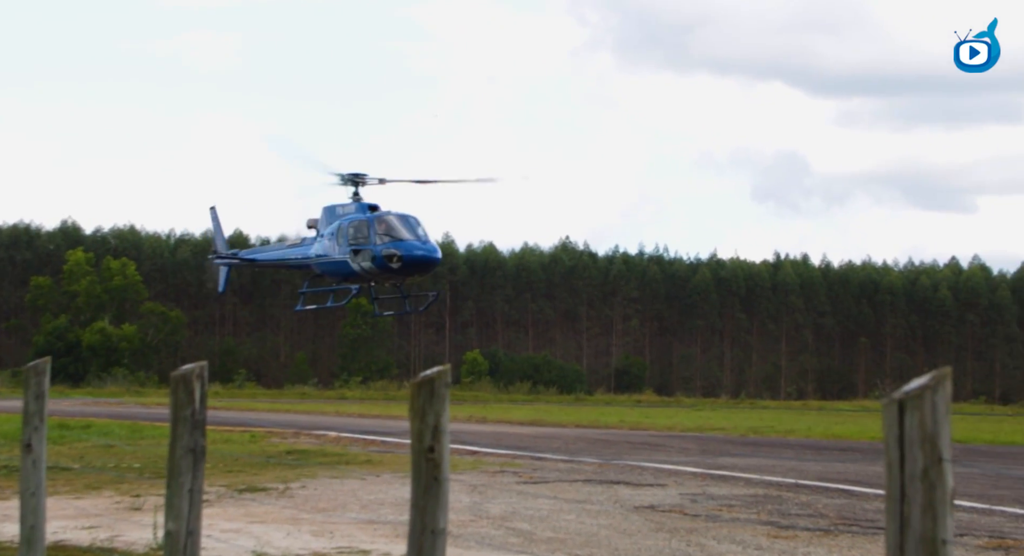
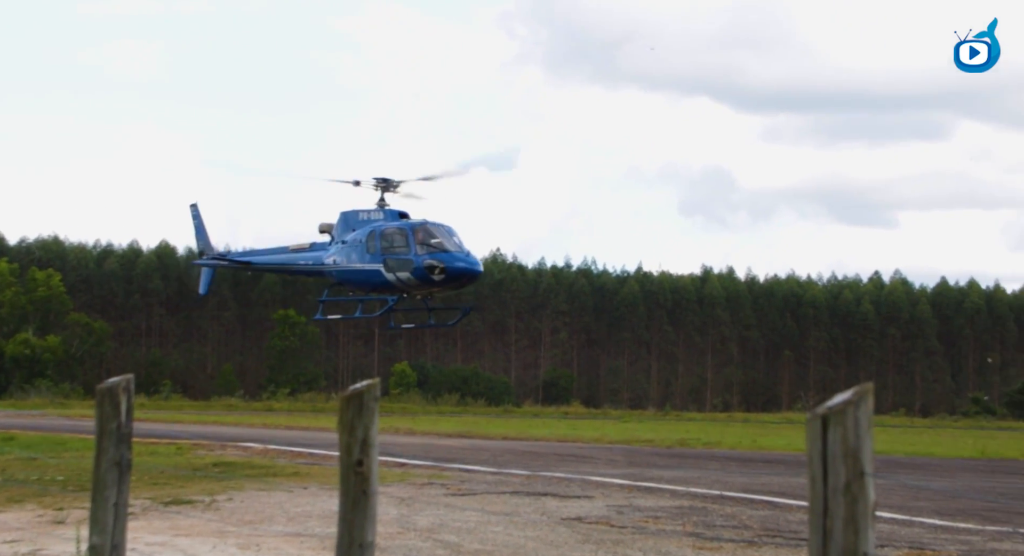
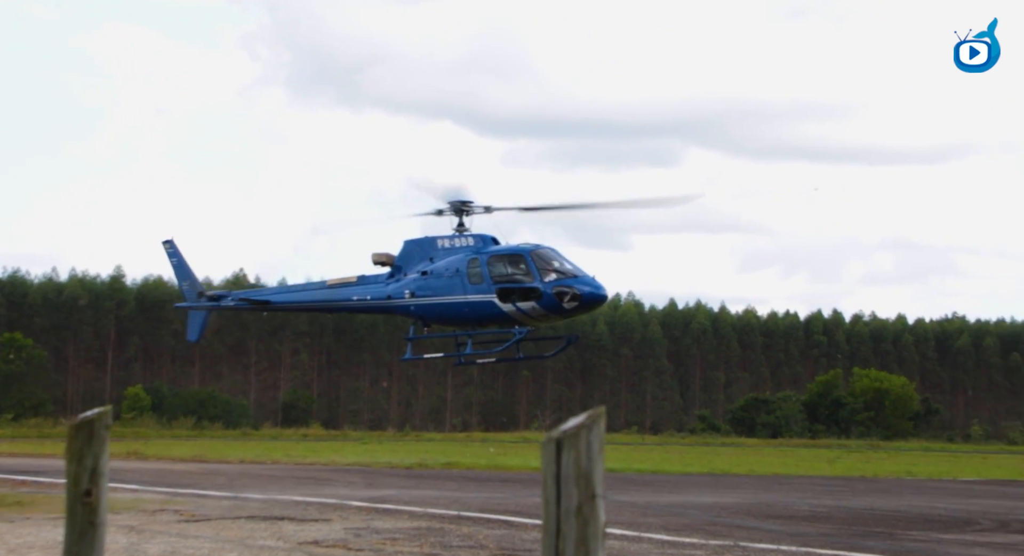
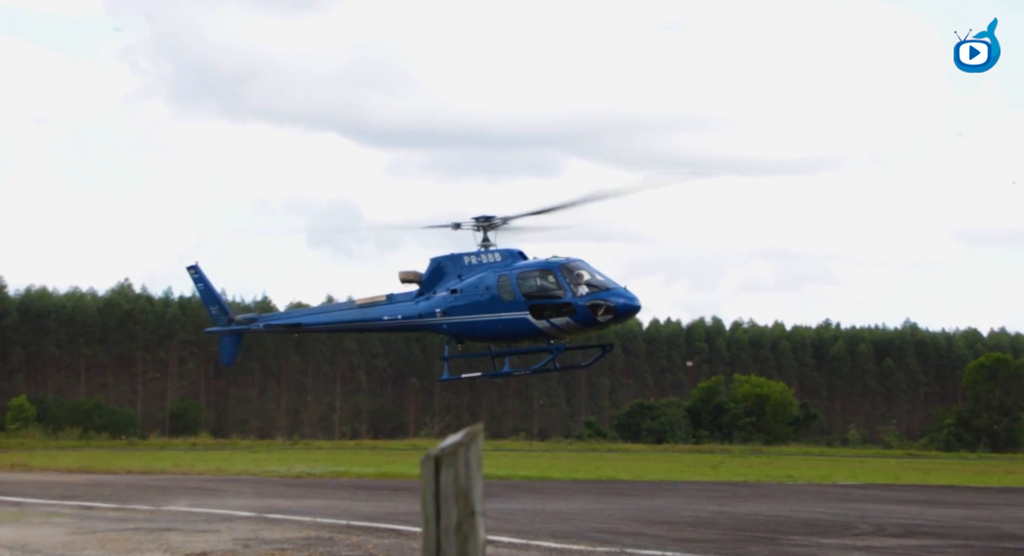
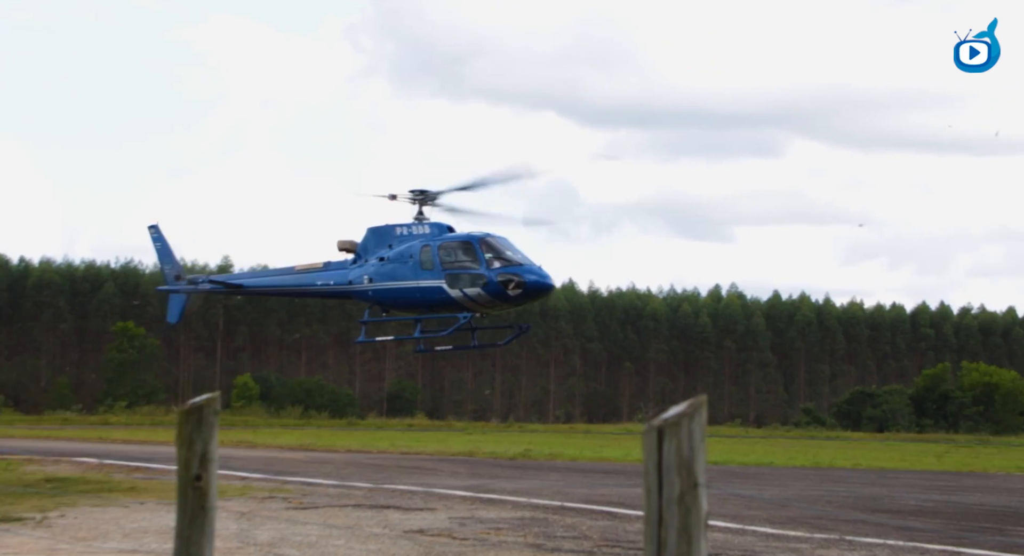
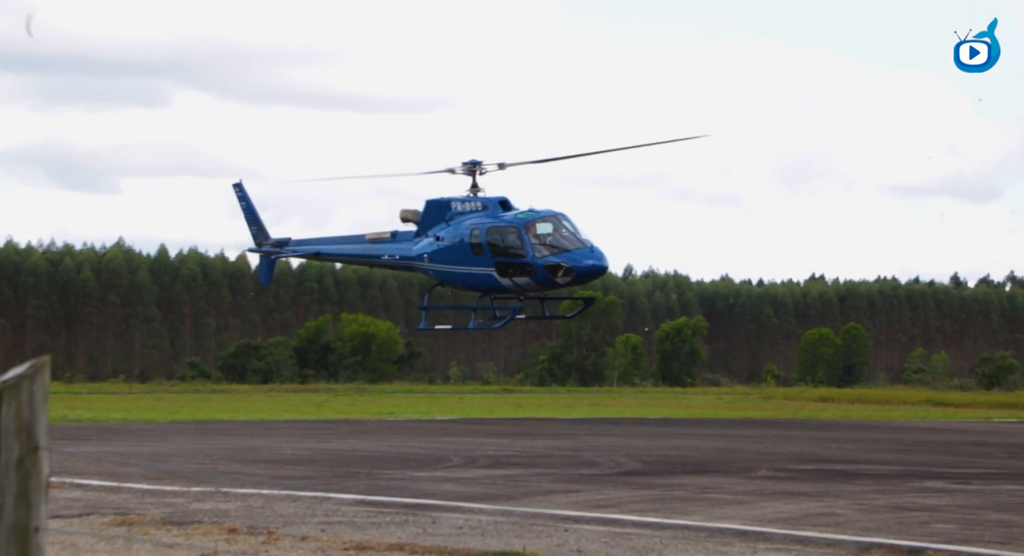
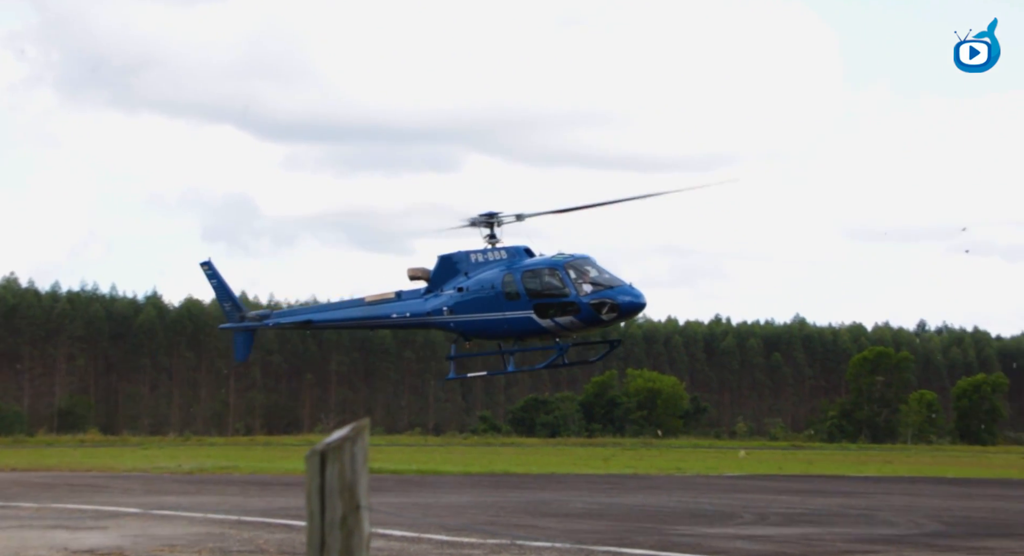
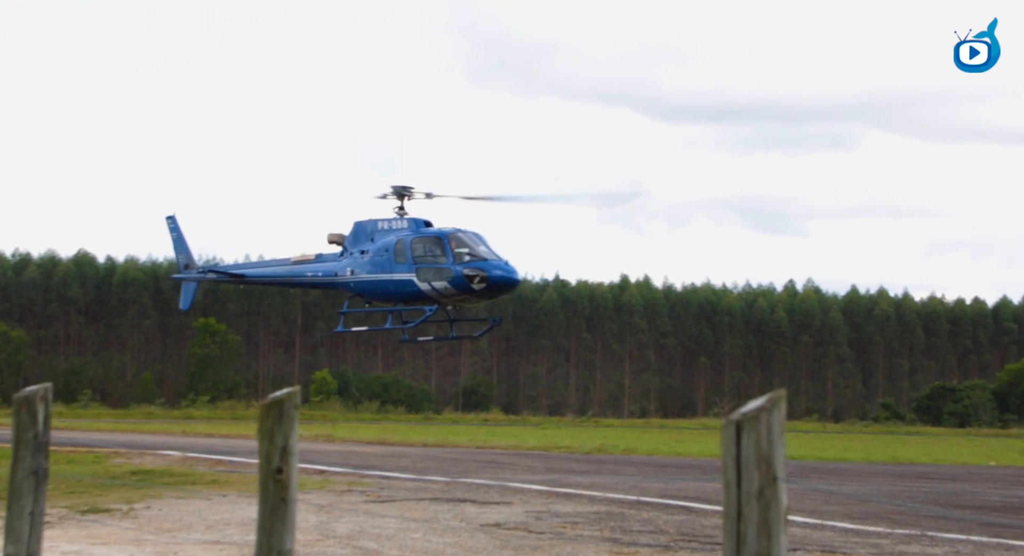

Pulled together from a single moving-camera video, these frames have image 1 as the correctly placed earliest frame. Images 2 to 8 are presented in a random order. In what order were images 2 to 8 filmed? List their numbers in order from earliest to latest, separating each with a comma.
2, 8, 5, 3, 4, 7, 6
